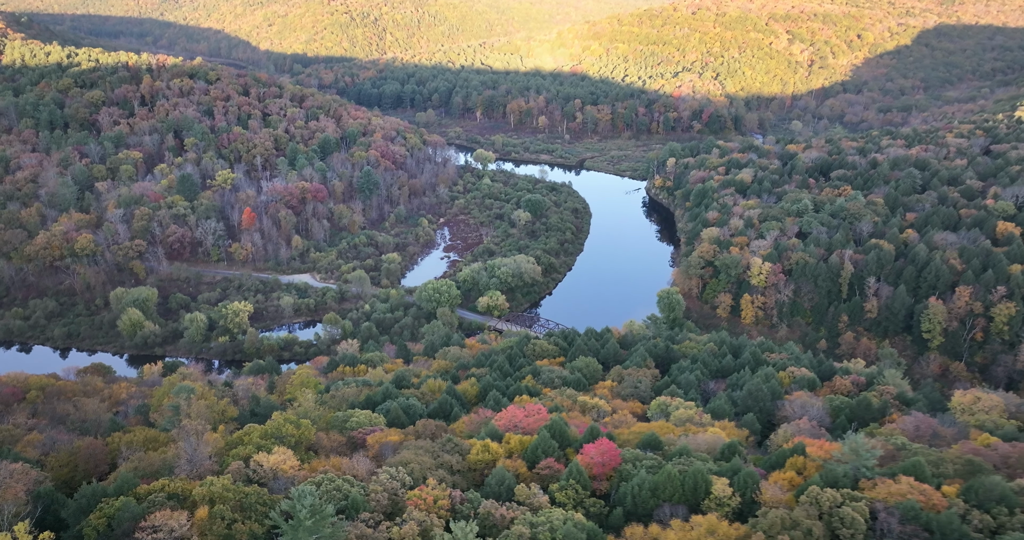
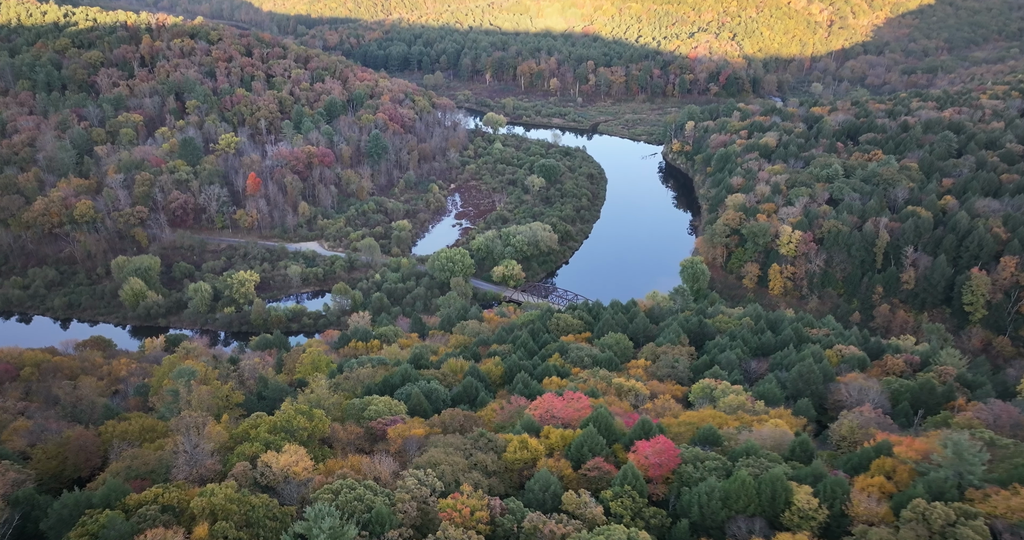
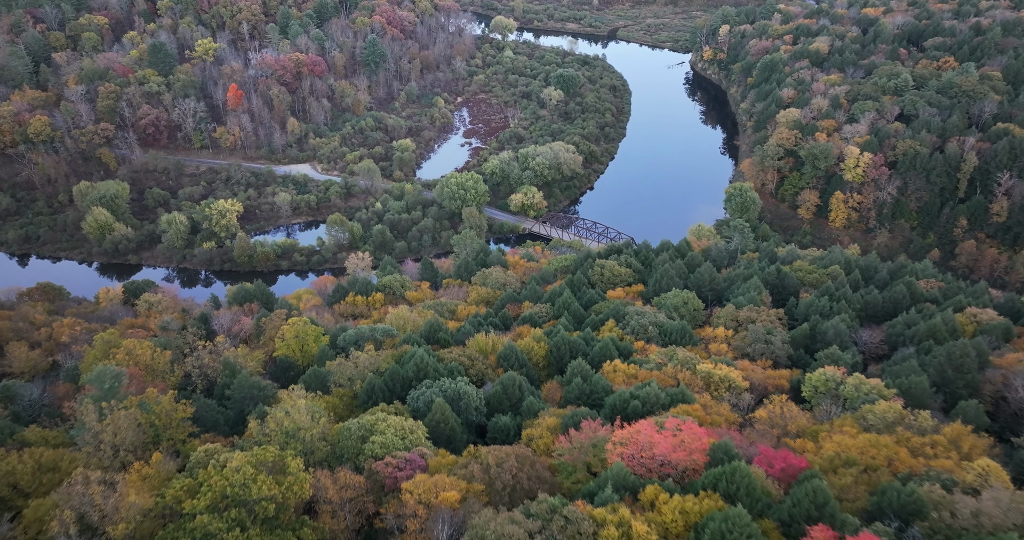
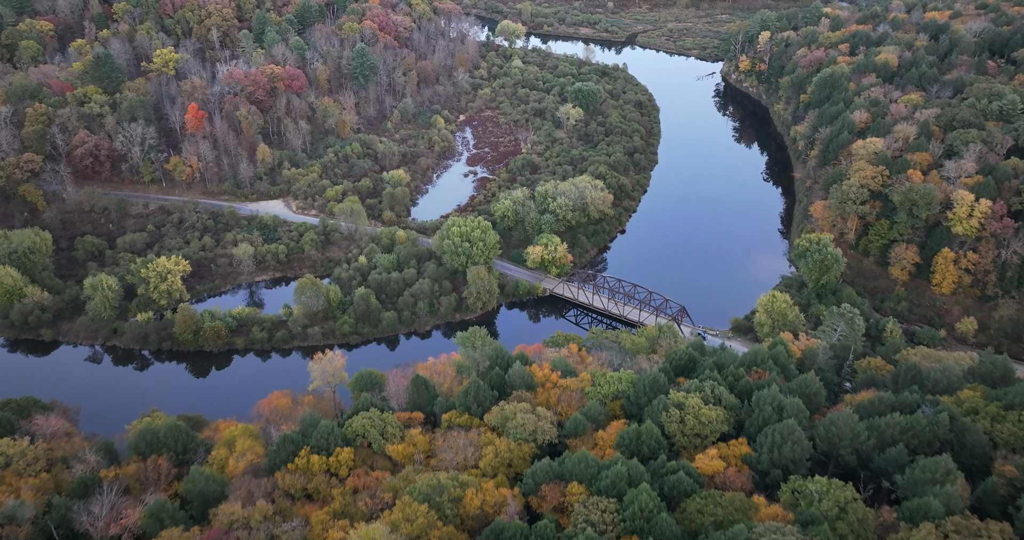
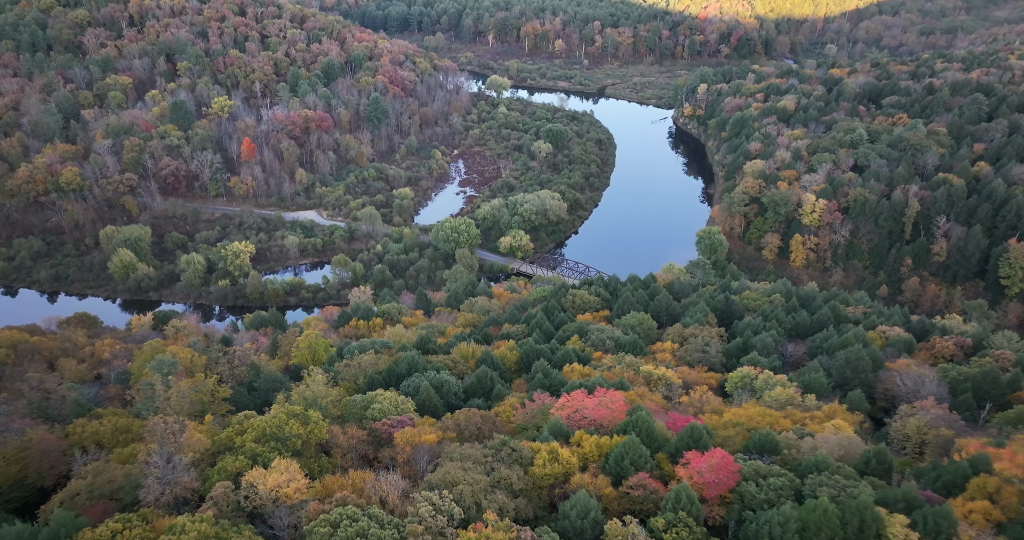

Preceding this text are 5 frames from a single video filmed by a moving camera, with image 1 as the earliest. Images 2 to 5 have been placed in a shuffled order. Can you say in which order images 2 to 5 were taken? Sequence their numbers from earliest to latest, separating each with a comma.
2, 5, 3, 4
